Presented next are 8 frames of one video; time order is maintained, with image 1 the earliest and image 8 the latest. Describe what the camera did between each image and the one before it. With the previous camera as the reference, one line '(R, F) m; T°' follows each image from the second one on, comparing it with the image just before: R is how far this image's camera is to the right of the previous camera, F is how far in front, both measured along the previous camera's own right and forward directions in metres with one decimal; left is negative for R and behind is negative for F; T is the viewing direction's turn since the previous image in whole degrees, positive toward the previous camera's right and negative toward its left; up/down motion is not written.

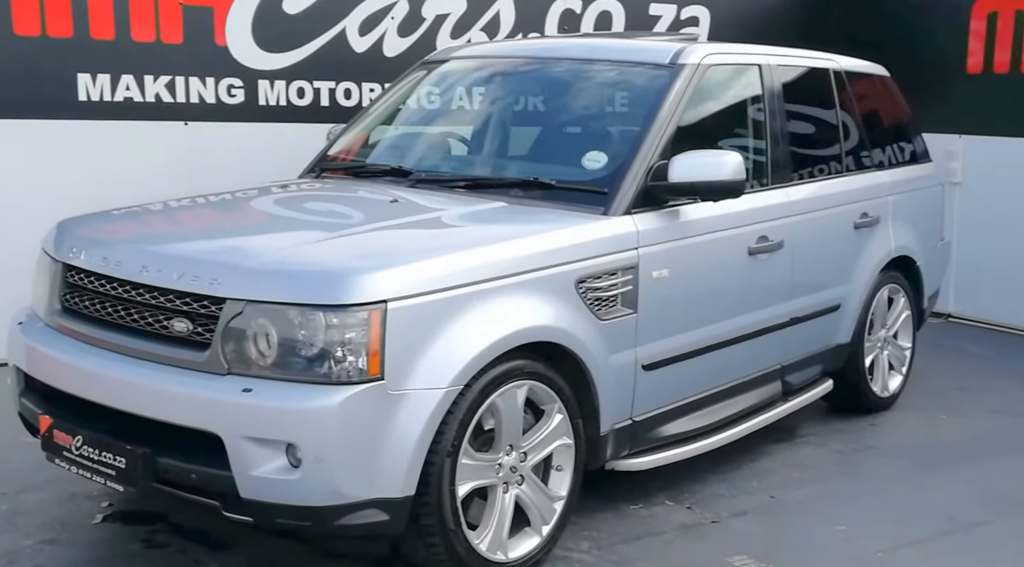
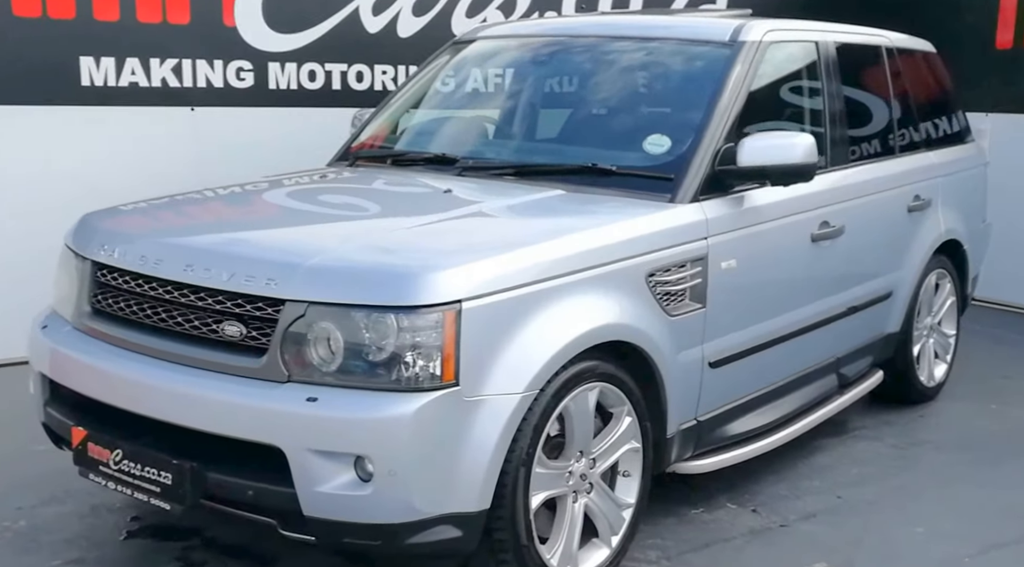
(-0.3, +0.3) m; +1°
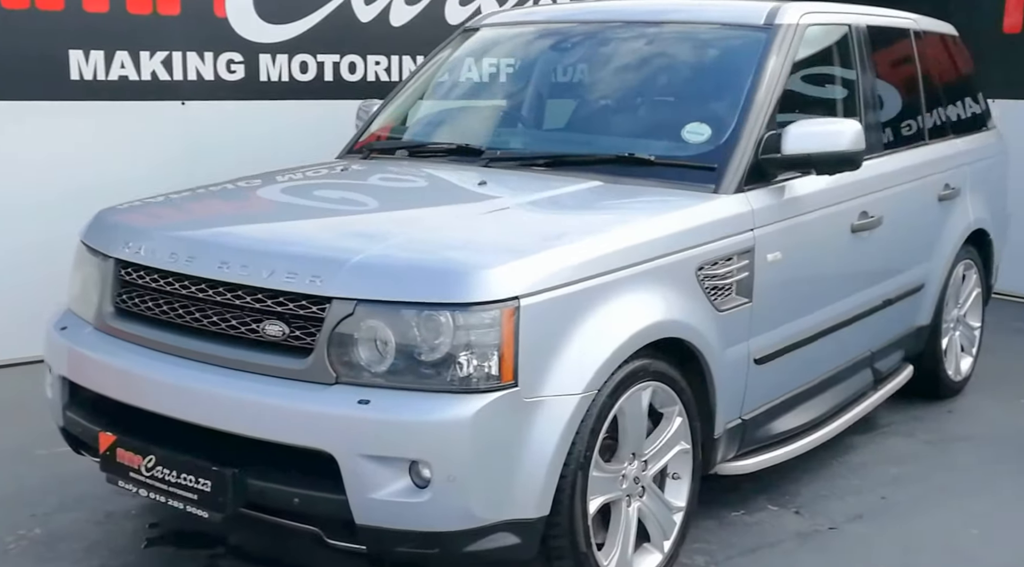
(-0.2, +0.2) m; +1°
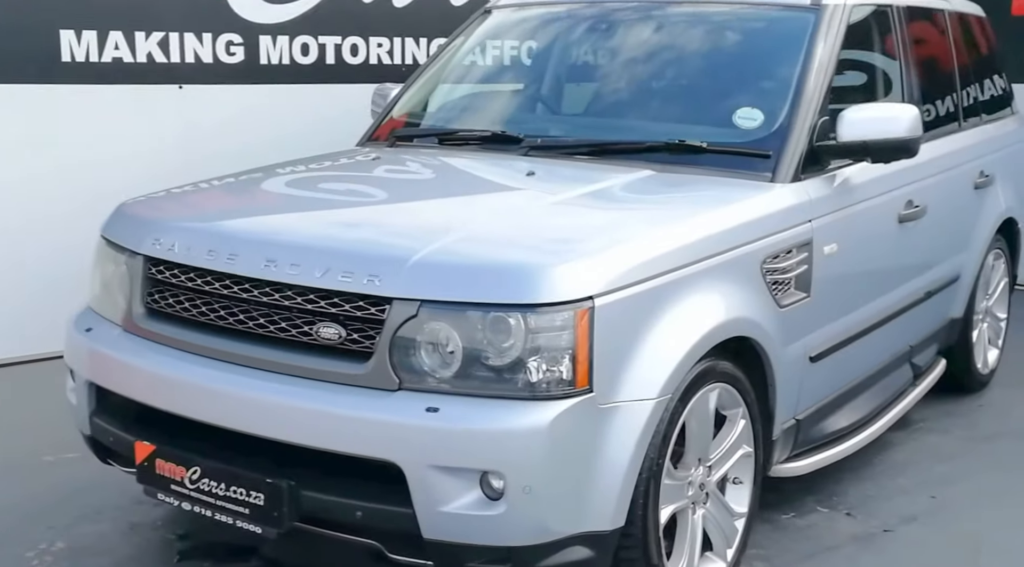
(-0.3, +0.2) m; +2°
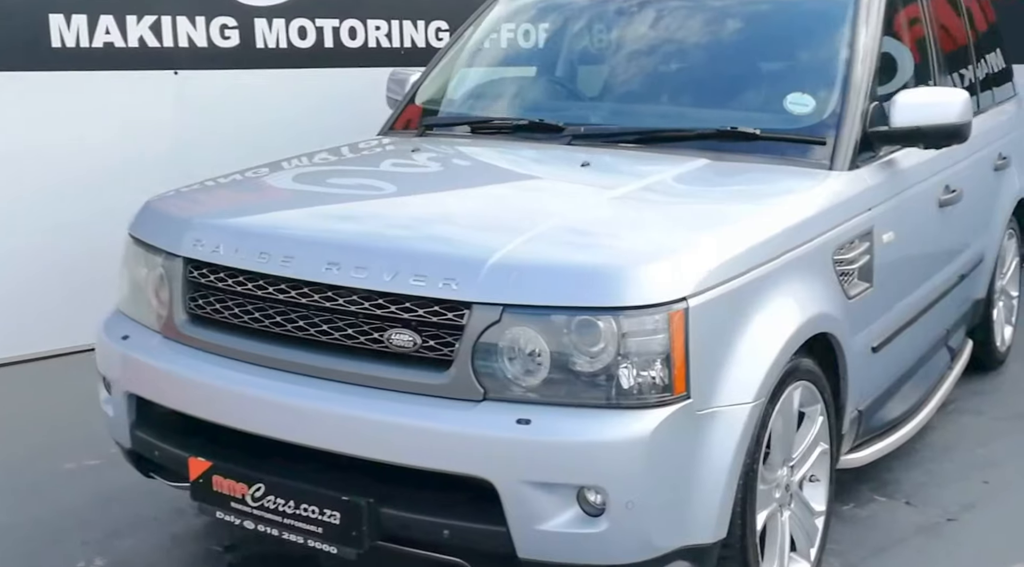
(-0.3, +0.2) m; +3°
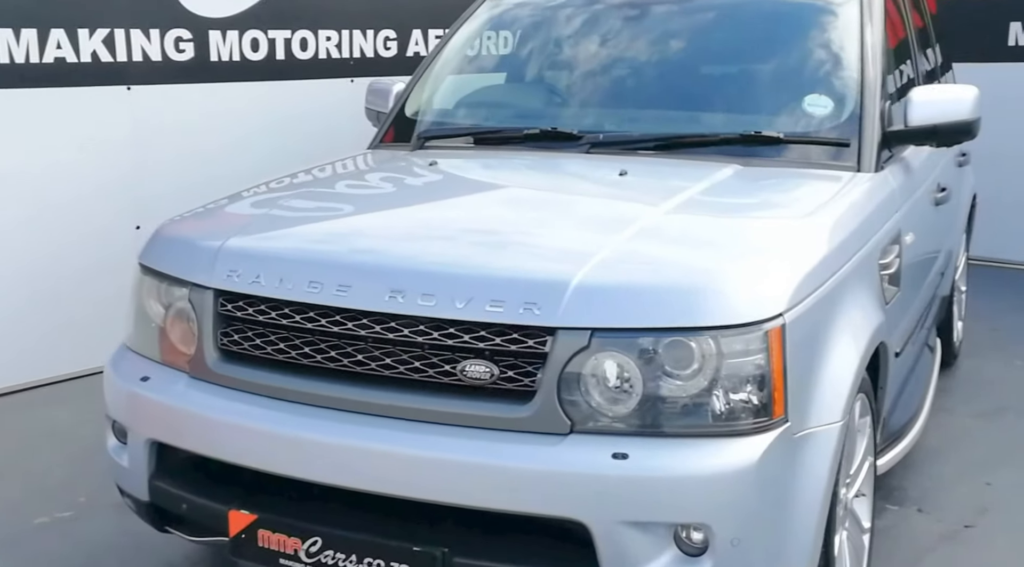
(-0.4, +0.2) m; +6°
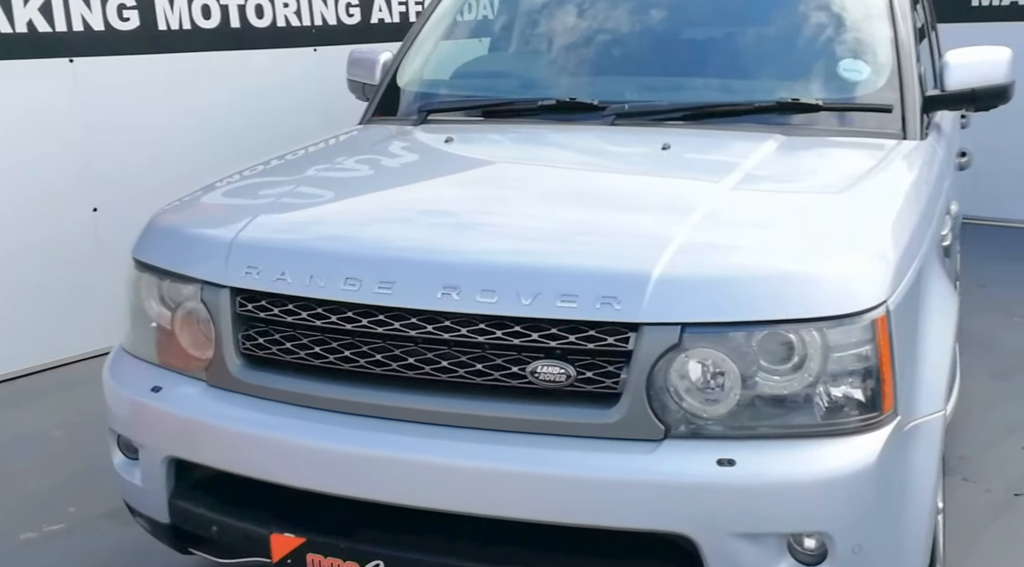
(-0.3, +0.3) m; +4°
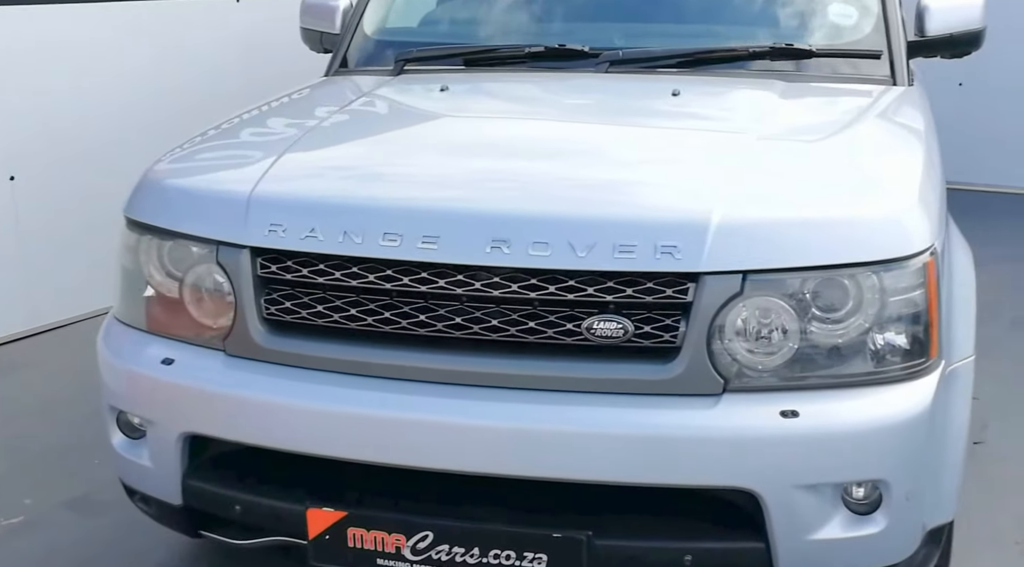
(-0.3, +0.1) m; +6°
